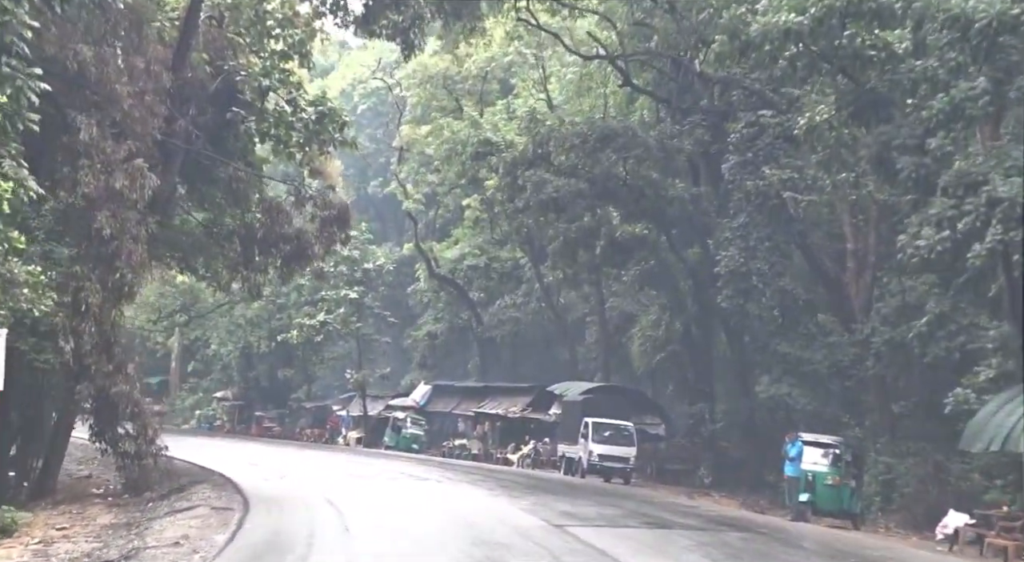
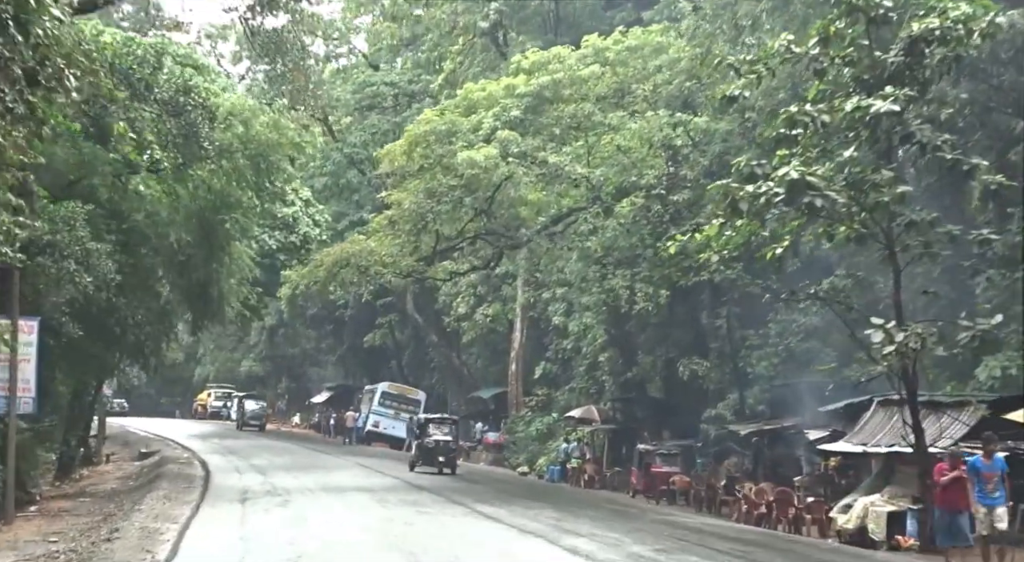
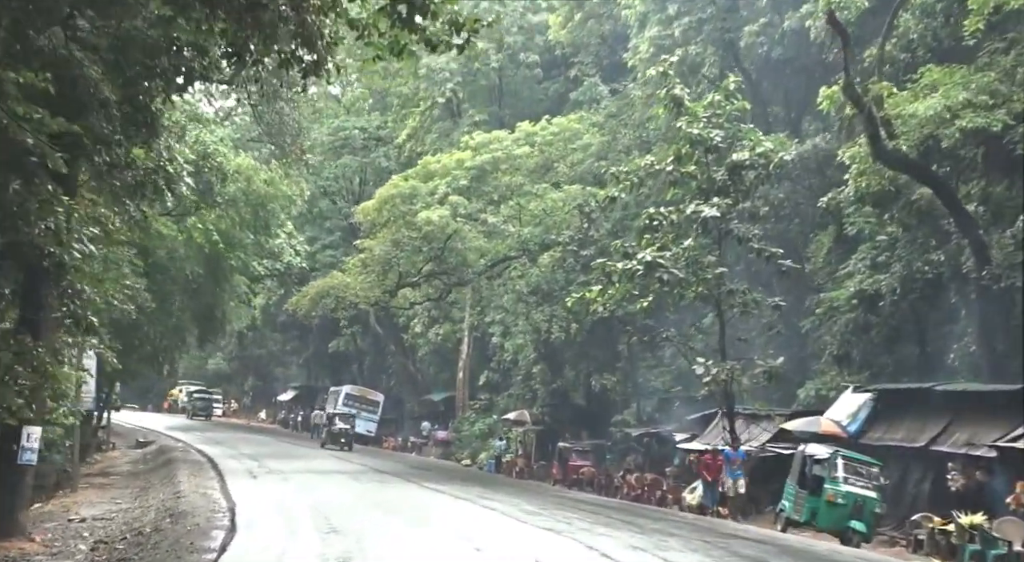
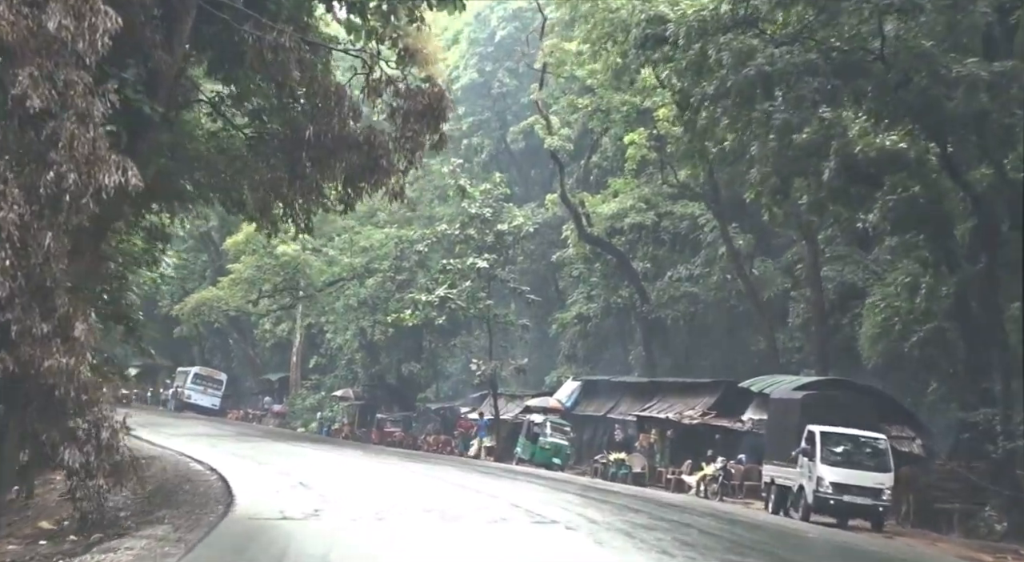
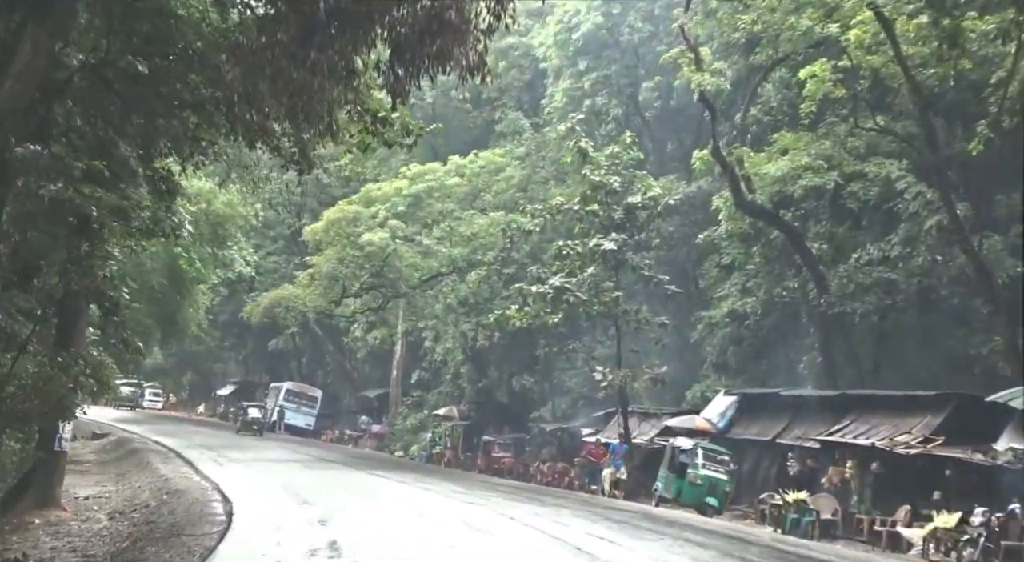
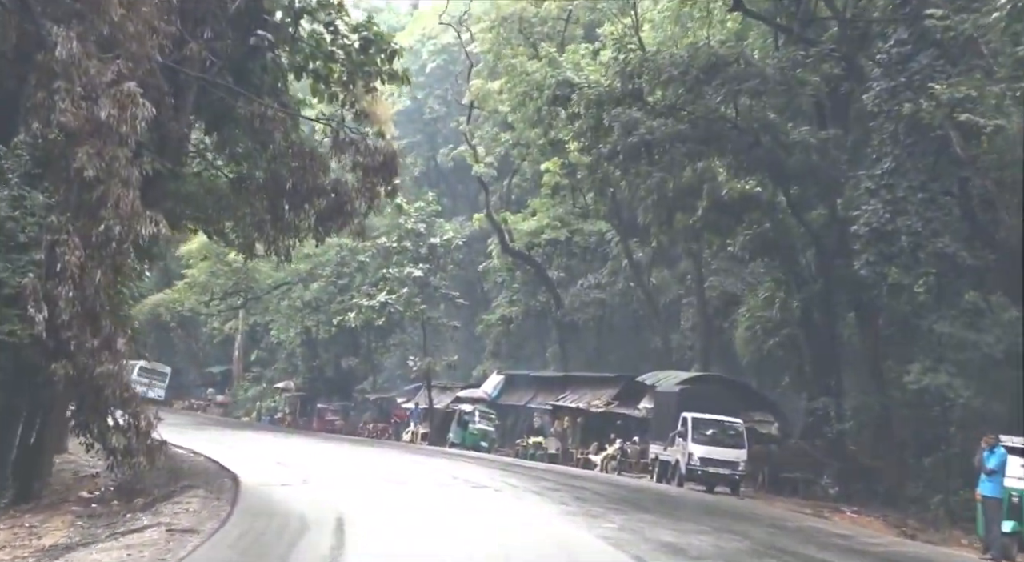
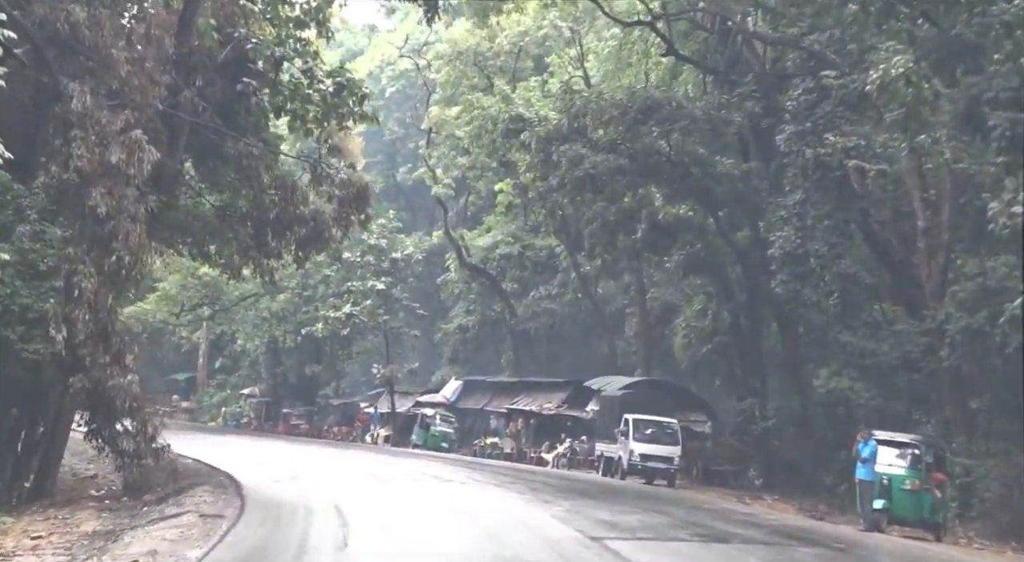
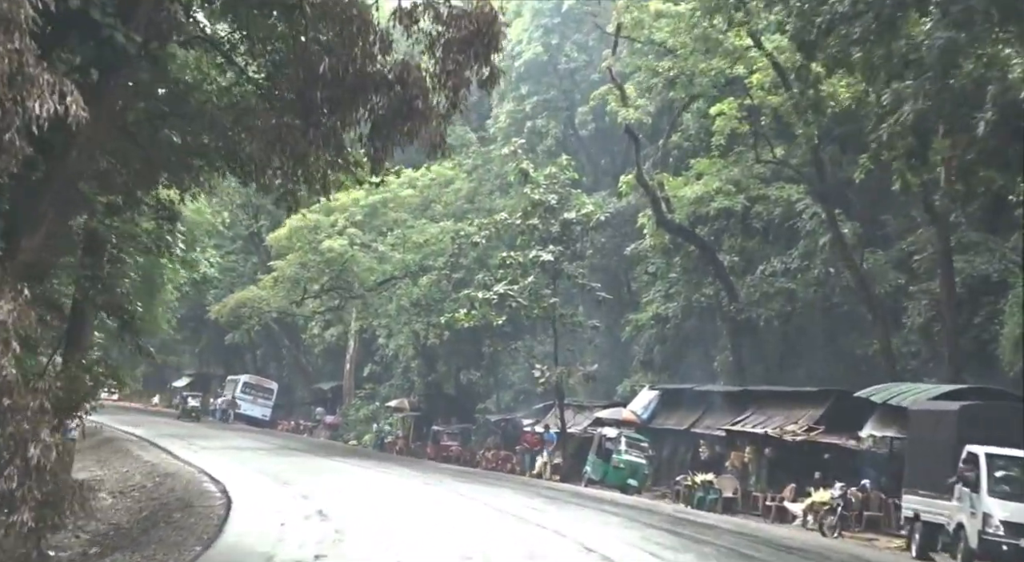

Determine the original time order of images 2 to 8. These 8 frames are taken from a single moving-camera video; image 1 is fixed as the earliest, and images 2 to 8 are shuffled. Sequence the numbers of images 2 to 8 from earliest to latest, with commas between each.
7, 6, 4, 8, 5, 3, 2
